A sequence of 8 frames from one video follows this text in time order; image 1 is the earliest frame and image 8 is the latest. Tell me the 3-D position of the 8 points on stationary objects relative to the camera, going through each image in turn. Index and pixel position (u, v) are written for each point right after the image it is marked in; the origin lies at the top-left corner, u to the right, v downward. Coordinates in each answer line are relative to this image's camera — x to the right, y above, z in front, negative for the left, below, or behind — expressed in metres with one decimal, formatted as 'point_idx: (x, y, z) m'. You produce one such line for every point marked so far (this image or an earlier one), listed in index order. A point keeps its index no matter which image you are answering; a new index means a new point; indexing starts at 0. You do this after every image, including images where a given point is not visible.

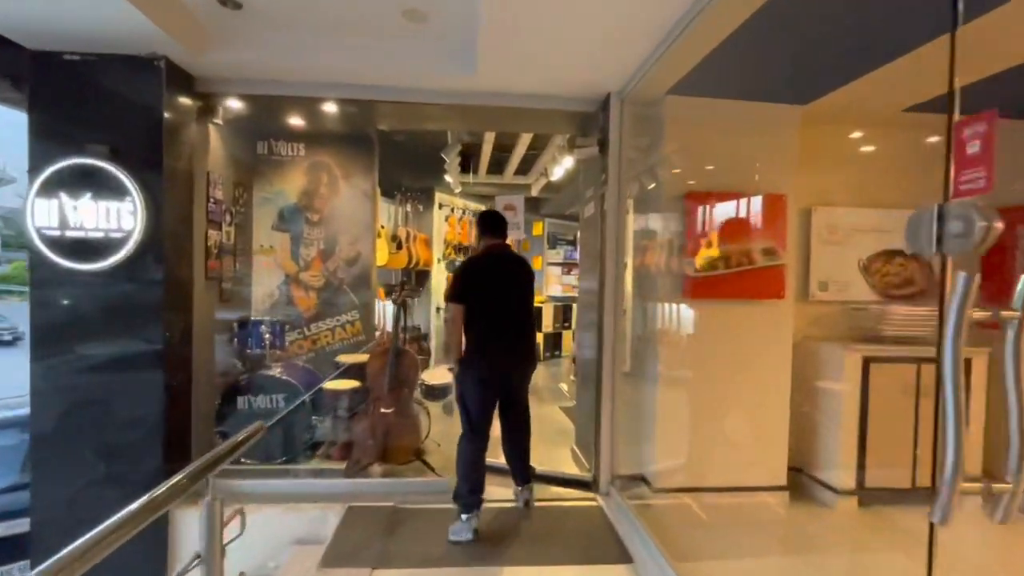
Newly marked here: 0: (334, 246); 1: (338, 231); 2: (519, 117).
0: (-1.4, +0.3, +3.8) m
1: (-1.4, +0.4, +3.8) m
2: (0.0, +1.2, +3.2) m
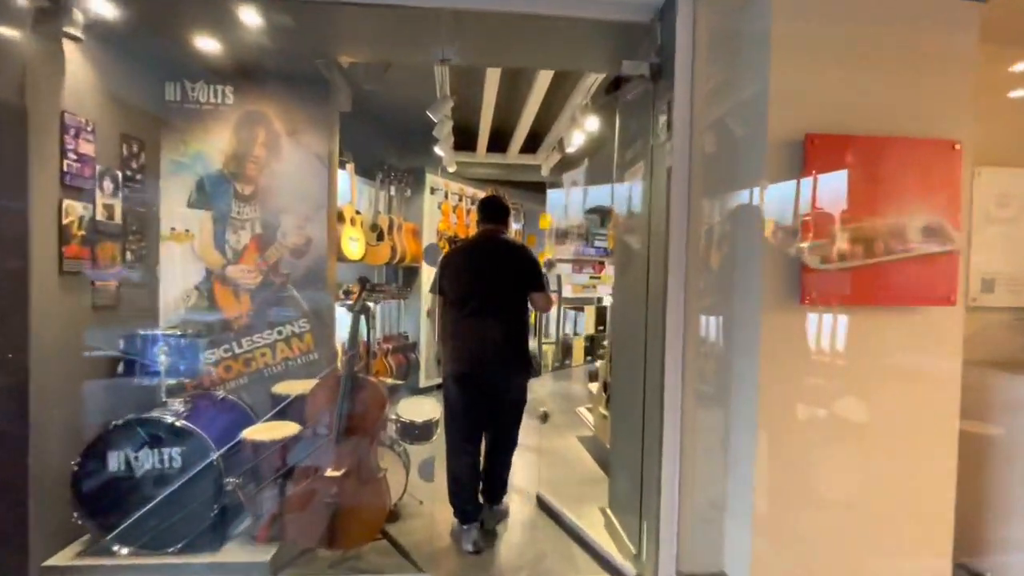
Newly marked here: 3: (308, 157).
0: (-1.4, +0.3, +2.7) m
1: (-1.3, +0.4, +2.7) m
2: (+0.1, +1.2, +2.2) m
3: (-1.2, +0.8, +2.8) m
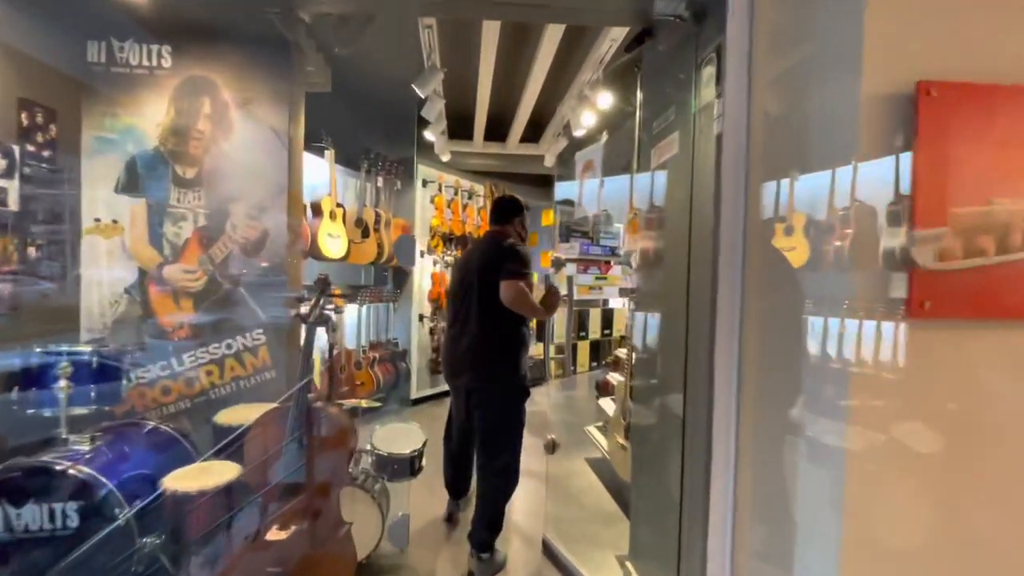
0: (-1.4, +0.3, +2.2) m
1: (-1.3, +0.4, +2.3) m
2: (+0.1, +1.2, +1.7) m
3: (-1.2, +0.7, +2.3) m
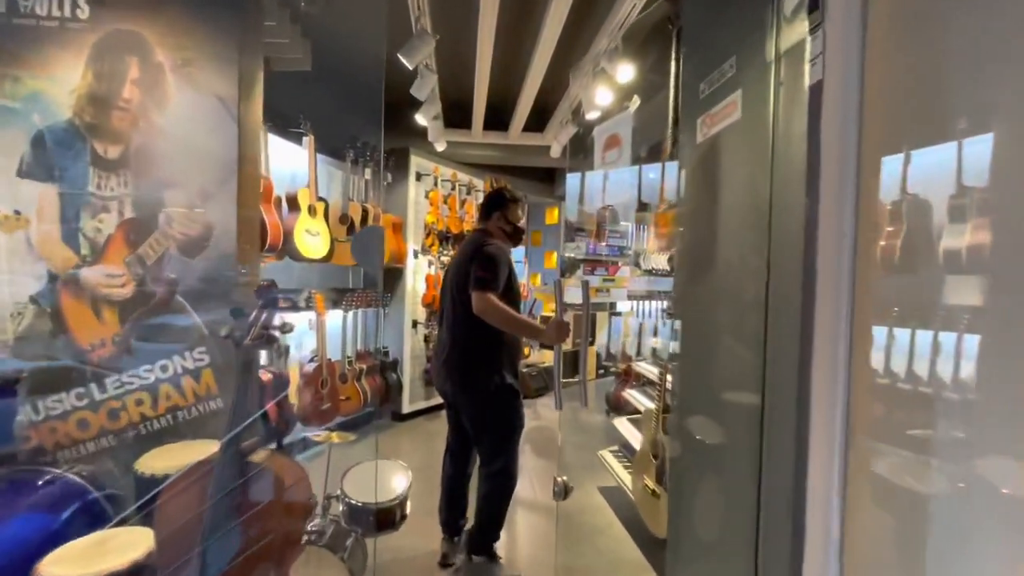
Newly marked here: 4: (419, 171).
0: (-1.3, +0.3, +1.8) m
1: (-1.3, +0.4, +1.8) m
2: (+0.1, +1.1, +1.3) m
3: (-1.2, +0.7, +1.9) m
4: (-0.9, +1.1, +4.6) m
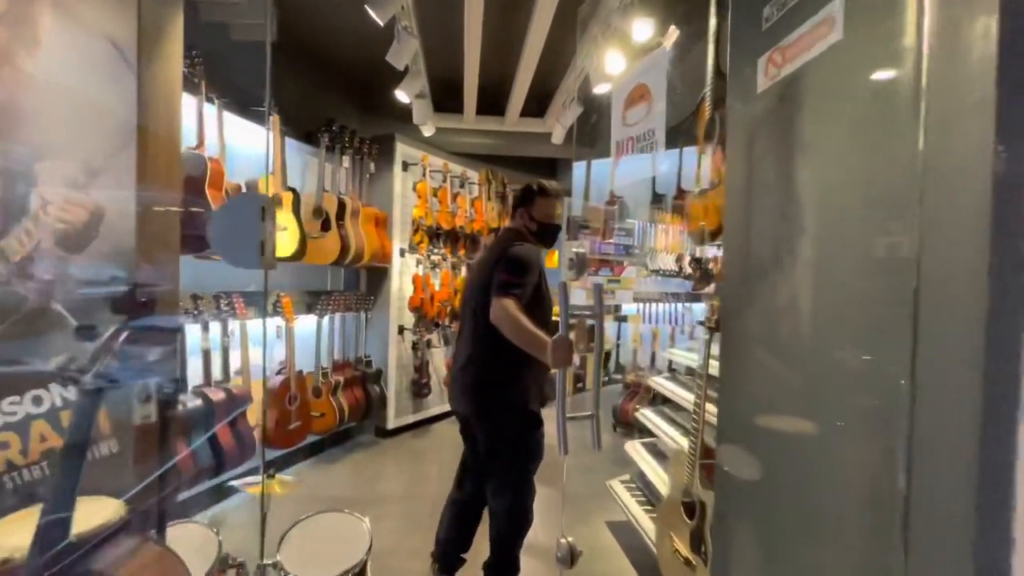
0: (-1.4, +0.3, +1.4) m
1: (-1.3, +0.4, +1.4) m
2: (+0.1, +1.1, +0.8) m
3: (-1.2, +0.7, +1.4) m
4: (-0.9, +1.1, +4.1) m
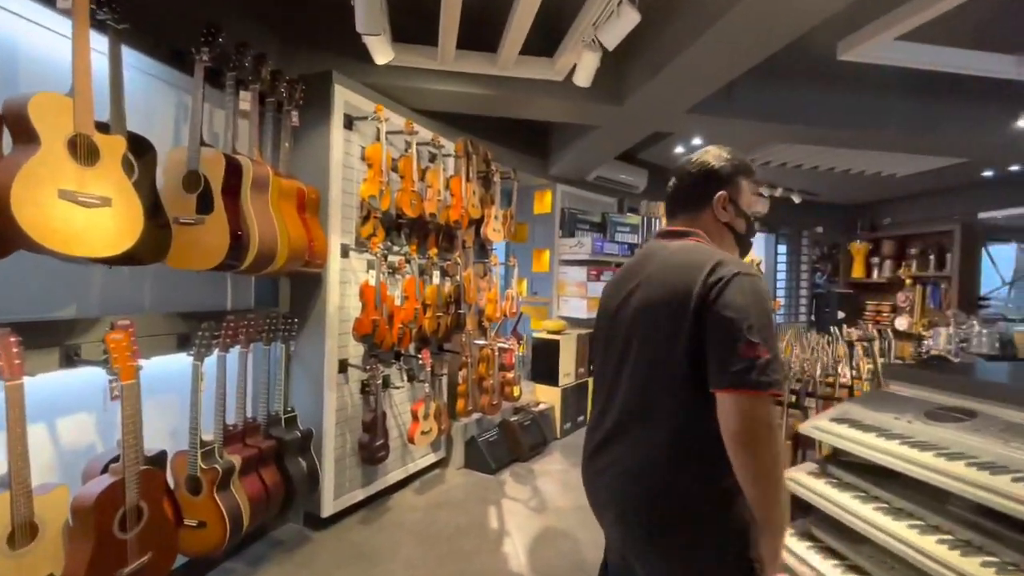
0: (-1.2, +0.2, -0.1) m
1: (-1.1, +0.3, 0.0) m
2: (+0.3, +1.0, -0.5) m
3: (-1.0, +0.6, 0.0) m
4: (-0.9, +1.0, +2.8) m
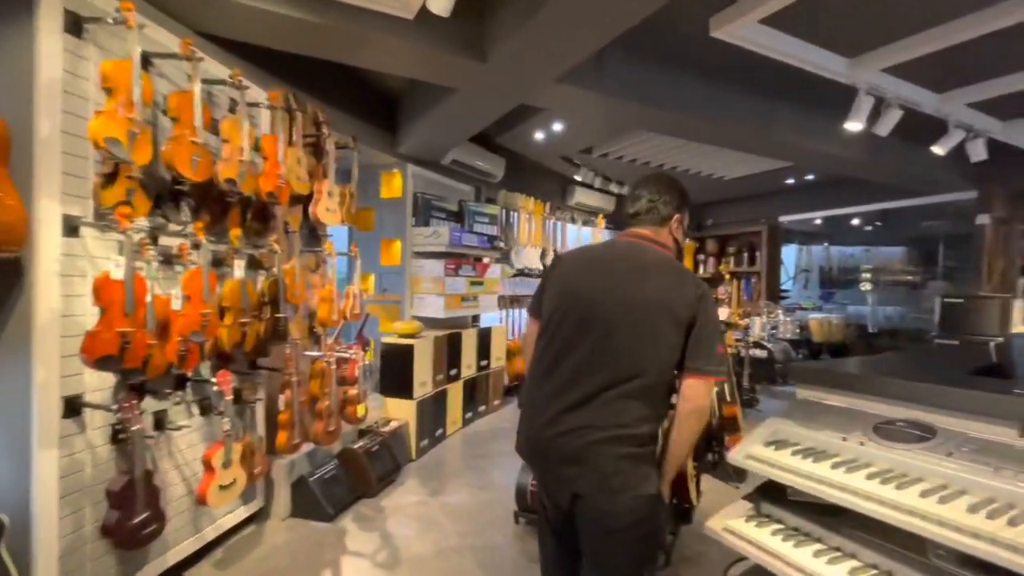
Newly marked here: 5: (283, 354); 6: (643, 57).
0: (-1.0, +0.2, -1.0) m
1: (-0.9, +0.3, -1.0) m
2: (+0.6, +1.0, -0.9) m
3: (-0.8, +0.6, -0.9) m
4: (-1.6, +1.0, +1.8) m
5: (-1.3, -0.4, +2.8) m
6: (+0.9, +1.5, +3.1) m
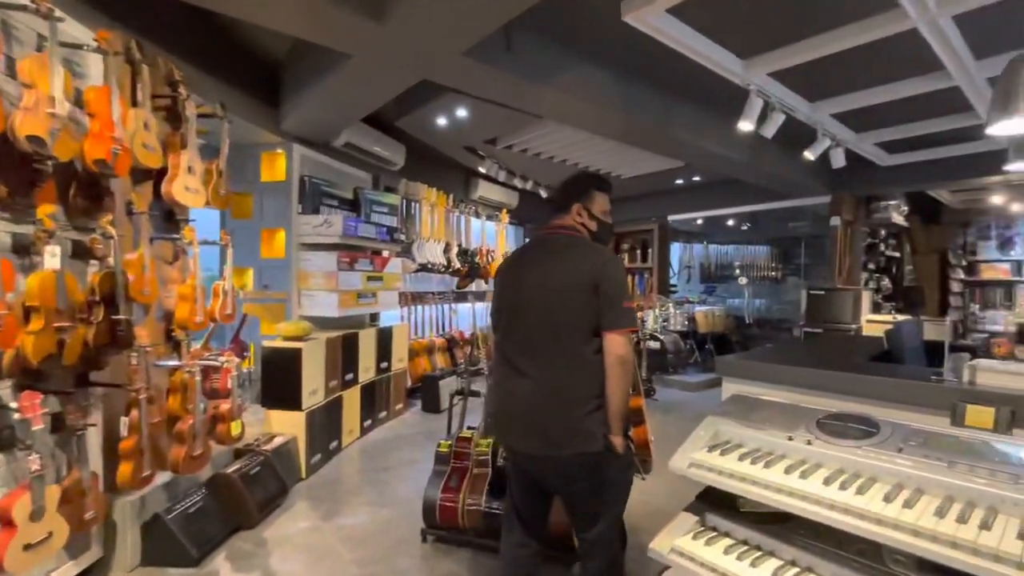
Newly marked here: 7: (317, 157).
0: (-0.7, +0.2, -1.4) m
1: (-0.6, +0.3, -1.4) m
2: (+0.8, +1.1, -1.0) m
3: (-0.6, +0.6, -1.3) m
4: (-1.9, +1.0, +1.2) m
5: (-1.8, -0.4, +2.2) m
6: (+0.3, +1.5, +3.0) m
7: (-1.7, +1.1, +4.2) m
